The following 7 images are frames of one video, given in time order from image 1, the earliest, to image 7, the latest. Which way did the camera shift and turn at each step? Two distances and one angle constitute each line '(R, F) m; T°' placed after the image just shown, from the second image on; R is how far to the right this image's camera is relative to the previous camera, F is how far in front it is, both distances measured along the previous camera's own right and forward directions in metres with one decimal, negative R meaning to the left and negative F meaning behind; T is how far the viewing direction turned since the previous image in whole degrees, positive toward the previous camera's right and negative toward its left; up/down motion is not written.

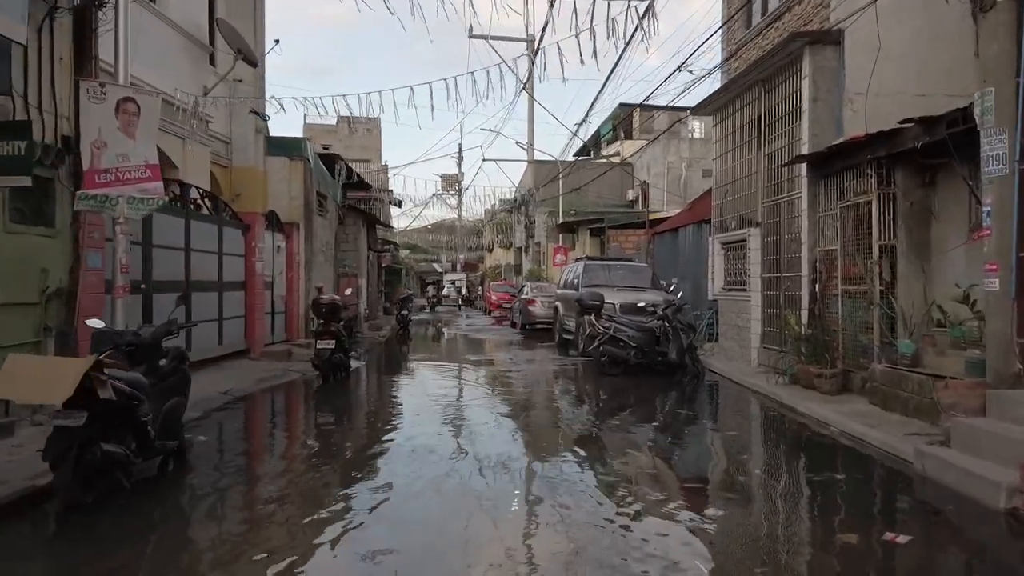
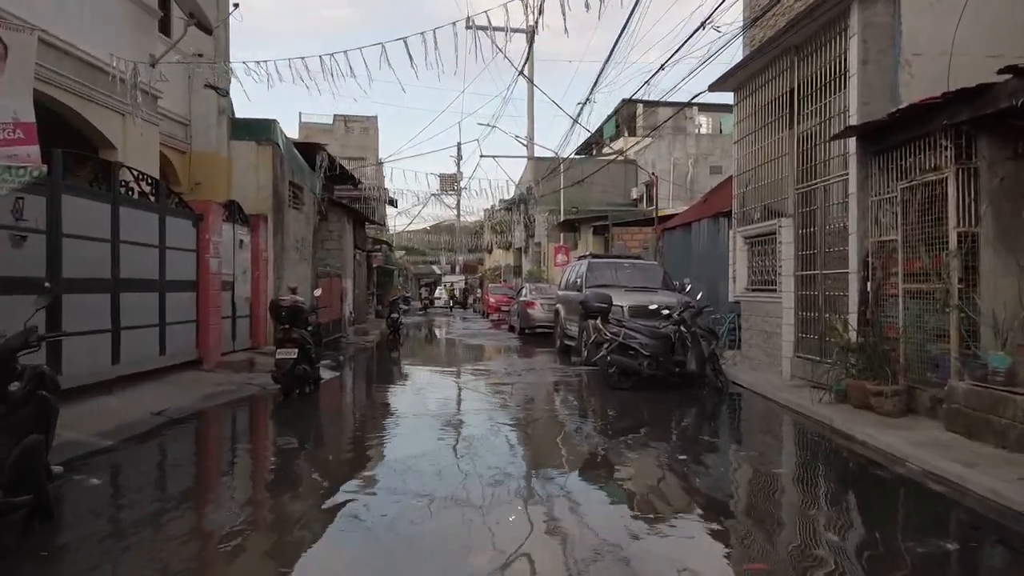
(+0.1, +1.6) m; 0°
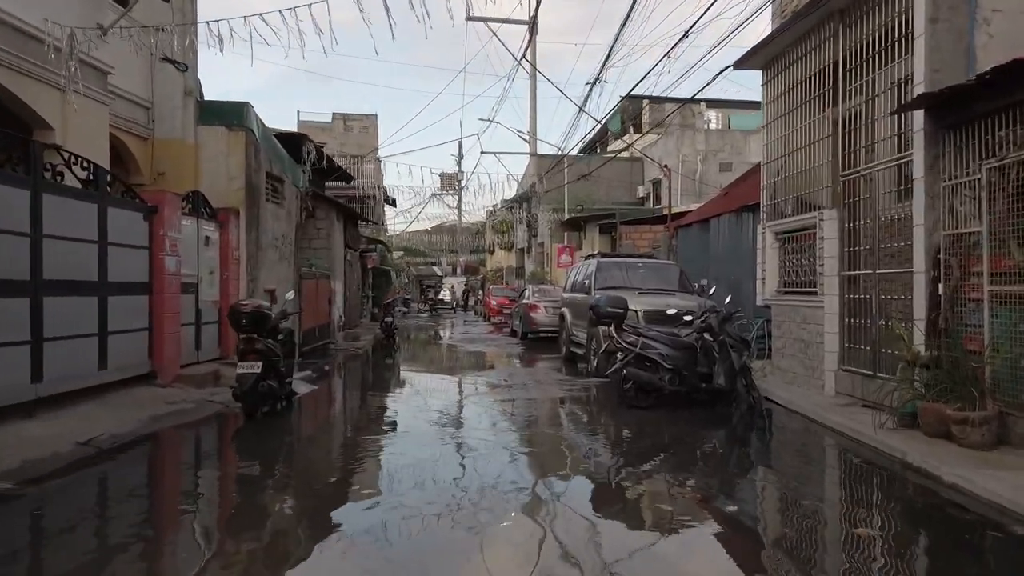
(0.0, +1.4) m; 0°
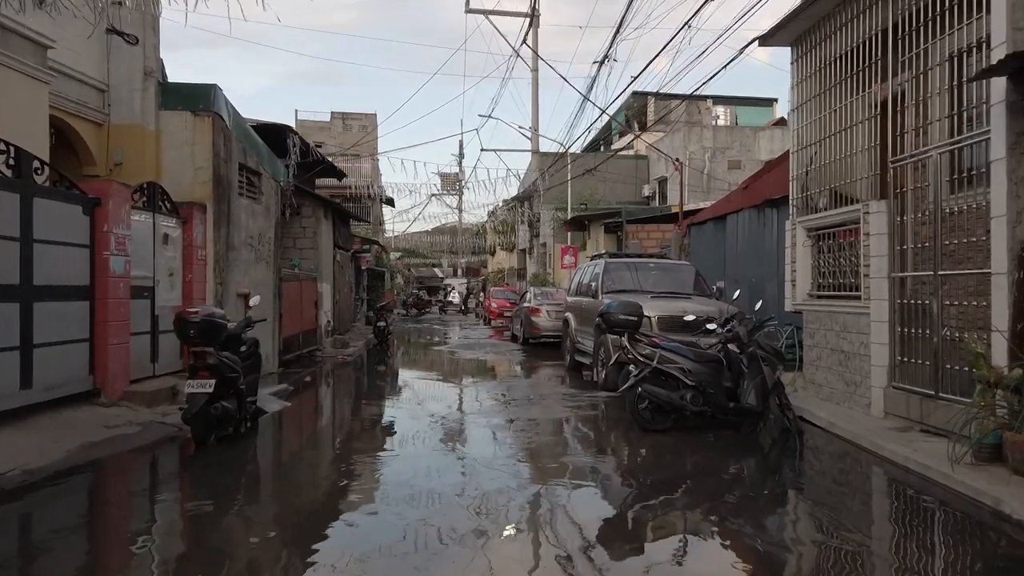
(+0.1, +1.2) m; 0°
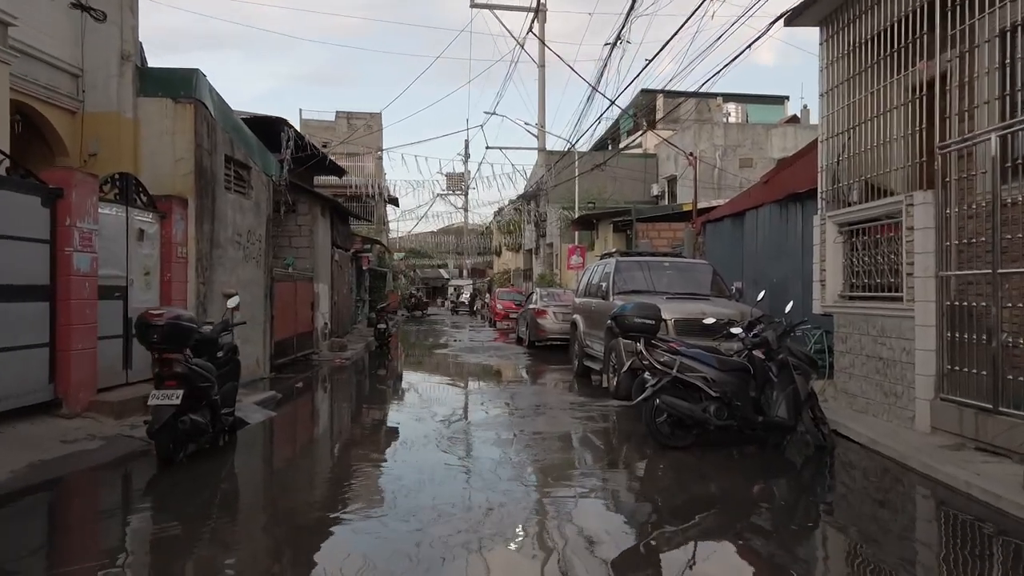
(0.0, +0.8) m; 0°
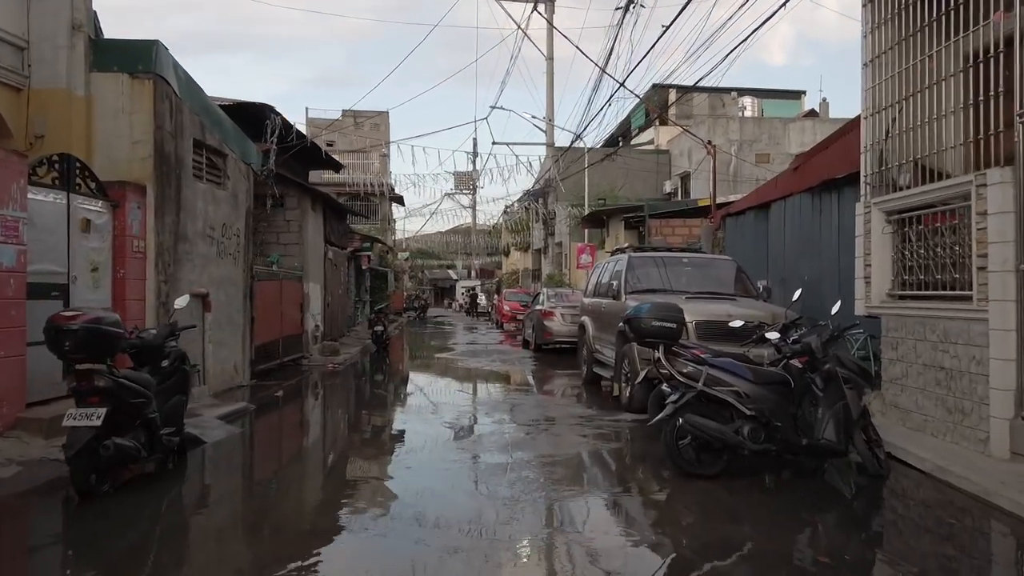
(+0.1, +1.1) m; -1°
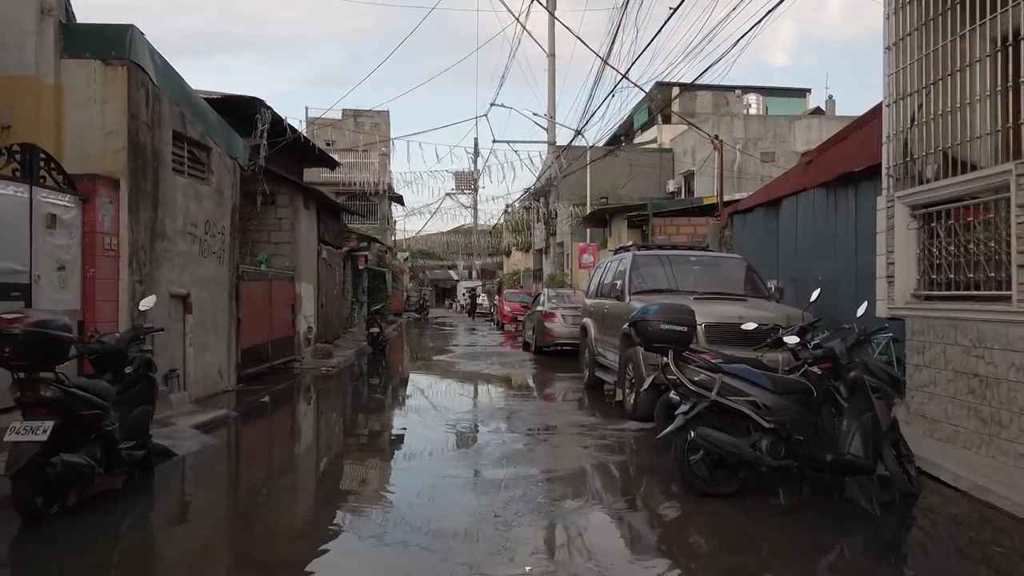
(+0.1, +0.5) m; 0°
